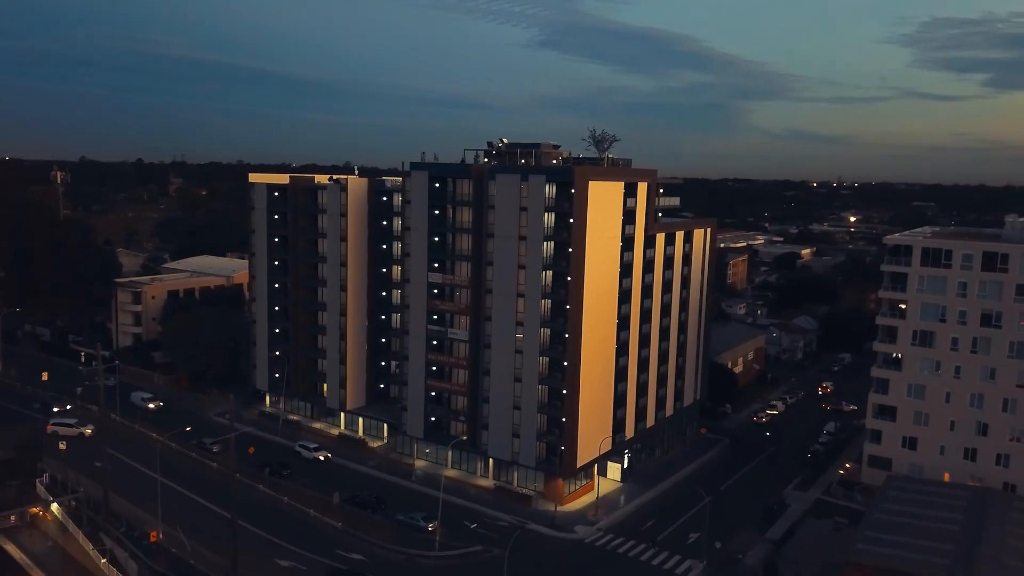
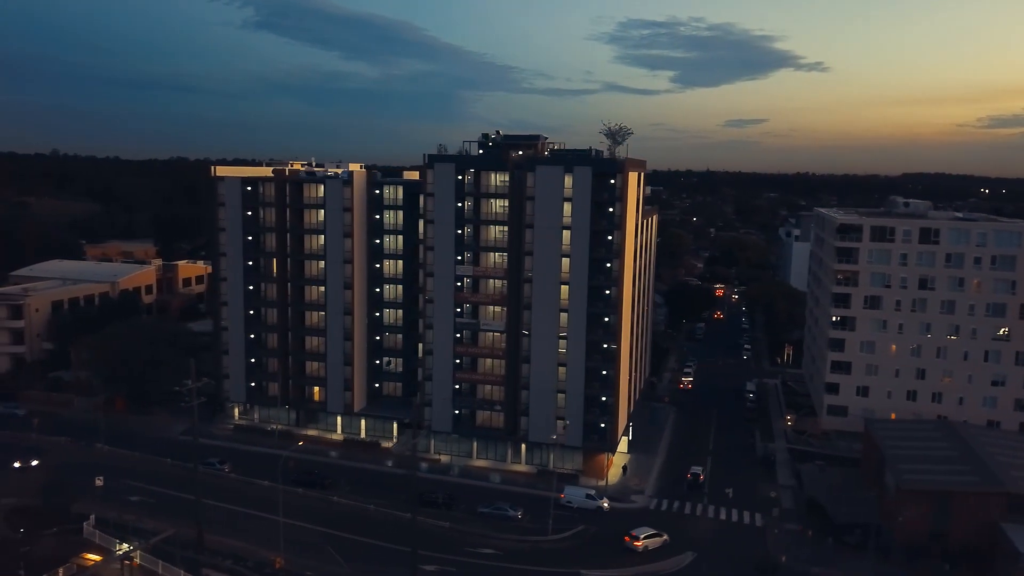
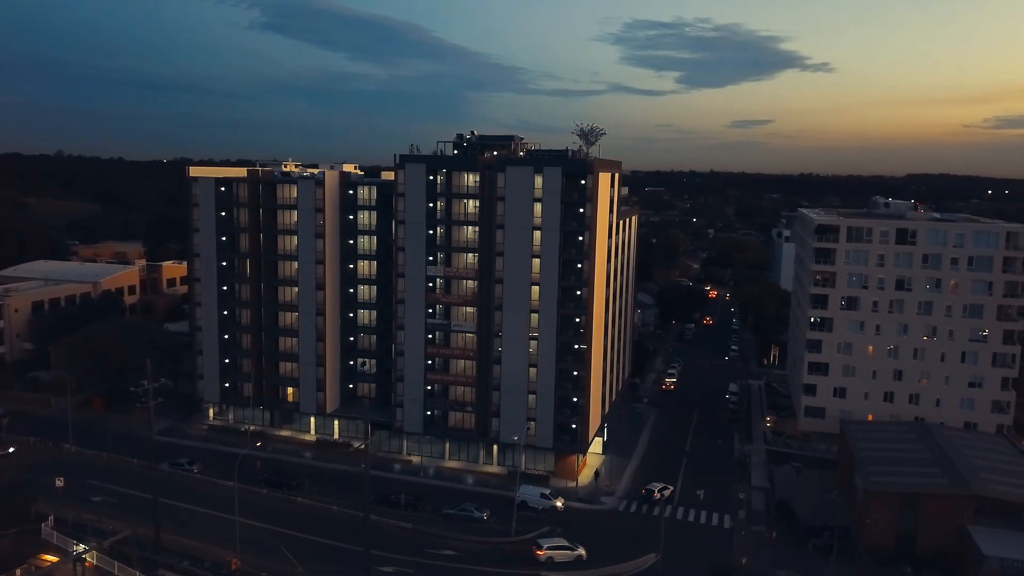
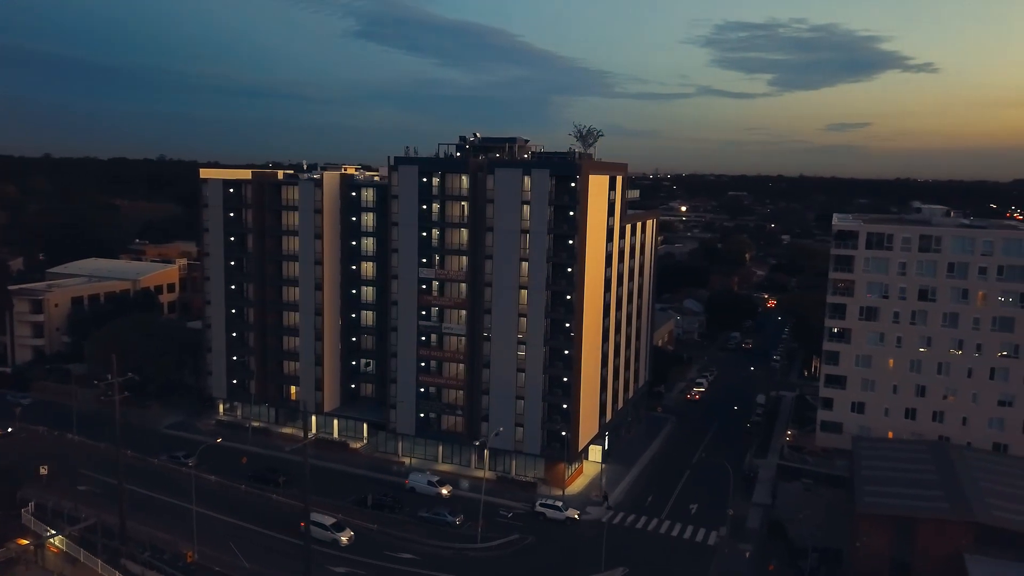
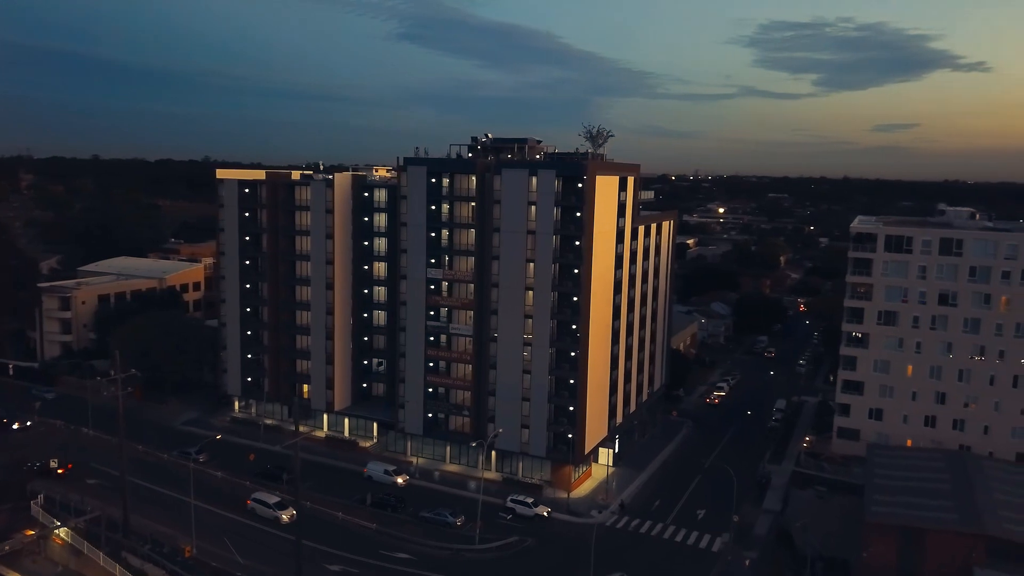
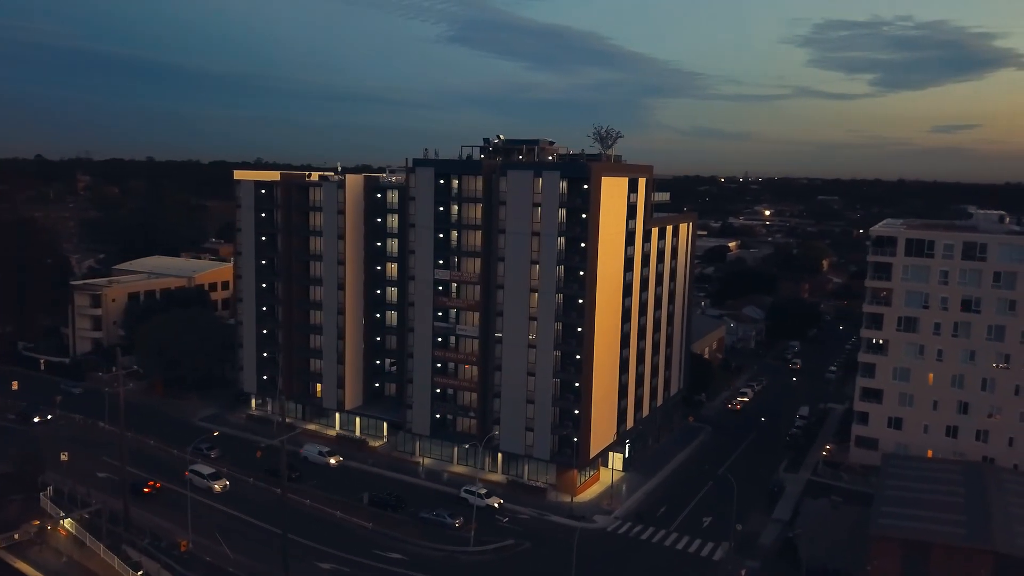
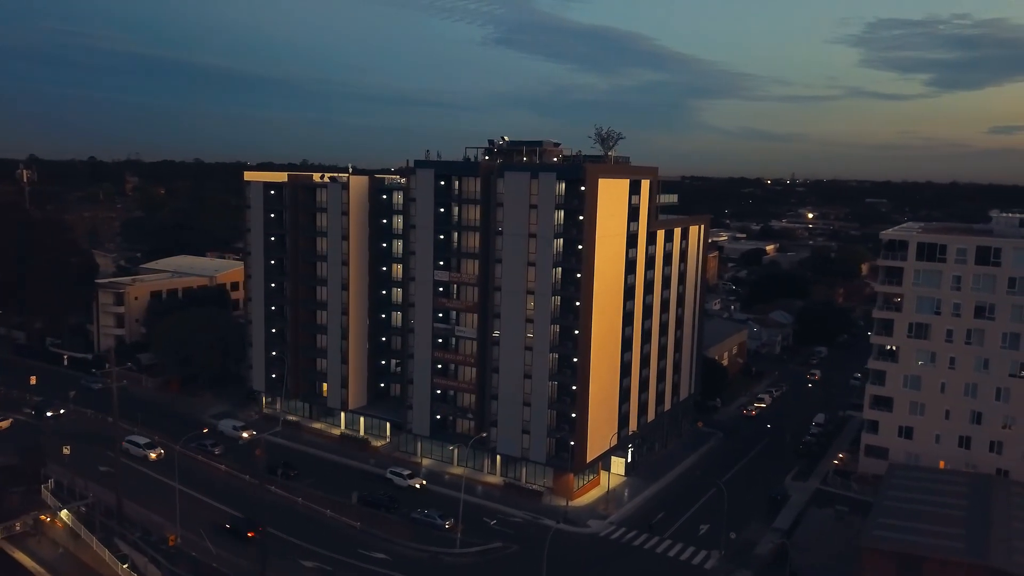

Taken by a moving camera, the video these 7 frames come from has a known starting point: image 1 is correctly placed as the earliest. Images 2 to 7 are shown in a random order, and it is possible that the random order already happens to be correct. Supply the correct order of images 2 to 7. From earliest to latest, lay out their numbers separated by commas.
7, 6, 5, 4, 3, 2
